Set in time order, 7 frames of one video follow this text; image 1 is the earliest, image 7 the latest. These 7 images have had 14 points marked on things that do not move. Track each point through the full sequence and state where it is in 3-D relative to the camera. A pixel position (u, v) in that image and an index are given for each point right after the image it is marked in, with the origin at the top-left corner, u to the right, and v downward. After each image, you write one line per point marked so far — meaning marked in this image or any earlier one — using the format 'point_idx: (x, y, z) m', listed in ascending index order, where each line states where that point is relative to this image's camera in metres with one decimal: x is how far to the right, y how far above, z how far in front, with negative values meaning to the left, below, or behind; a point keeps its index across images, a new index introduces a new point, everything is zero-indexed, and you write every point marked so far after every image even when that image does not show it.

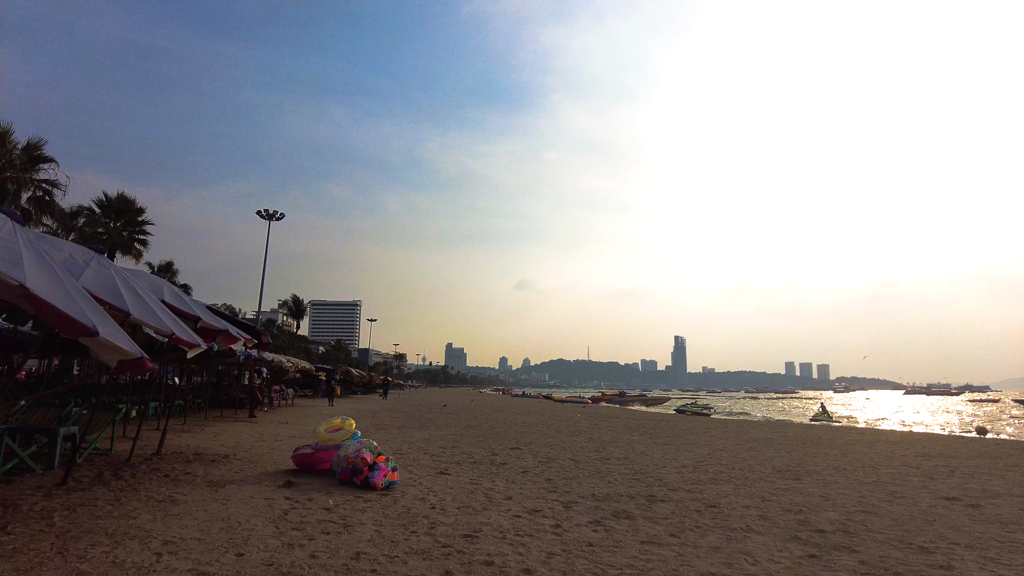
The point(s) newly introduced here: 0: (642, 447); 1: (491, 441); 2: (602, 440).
0: (+4.2, -5.1, +17.5) m
1: (-0.7, -5.2, +18.8) m
2: (+3.1, -5.3, +19.0) m
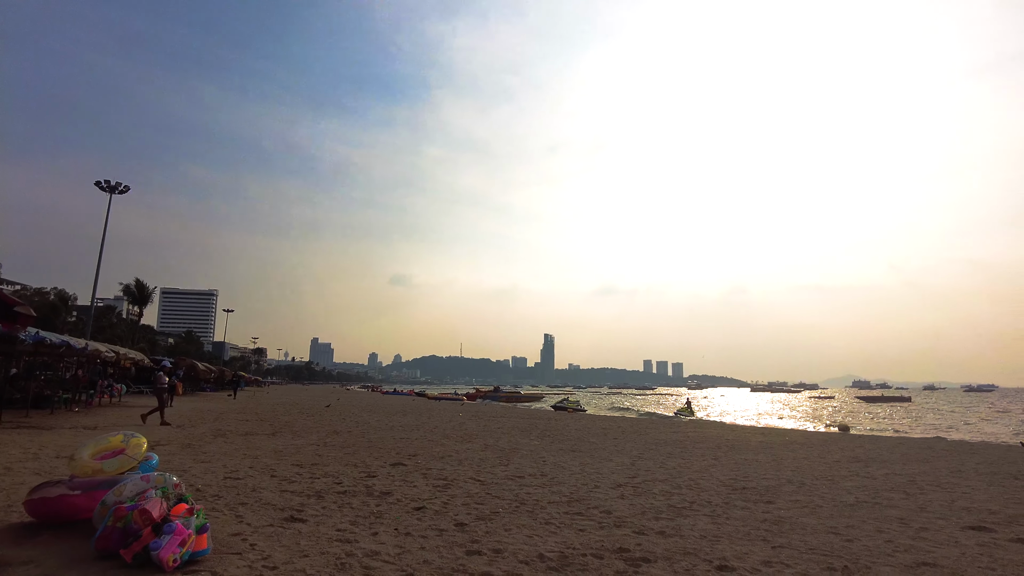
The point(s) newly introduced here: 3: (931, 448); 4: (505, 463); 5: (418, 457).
0: (+1.1, -4.5, +14.9) m
1: (-4.0, -4.4, +15.1) m
2: (-0.4, -4.7, +16.1) m
3: (+13.1, -5.3, +17.3) m
4: (-0.2, -4.3, +13.5) m
5: (-2.5, -4.3, +14.3) m
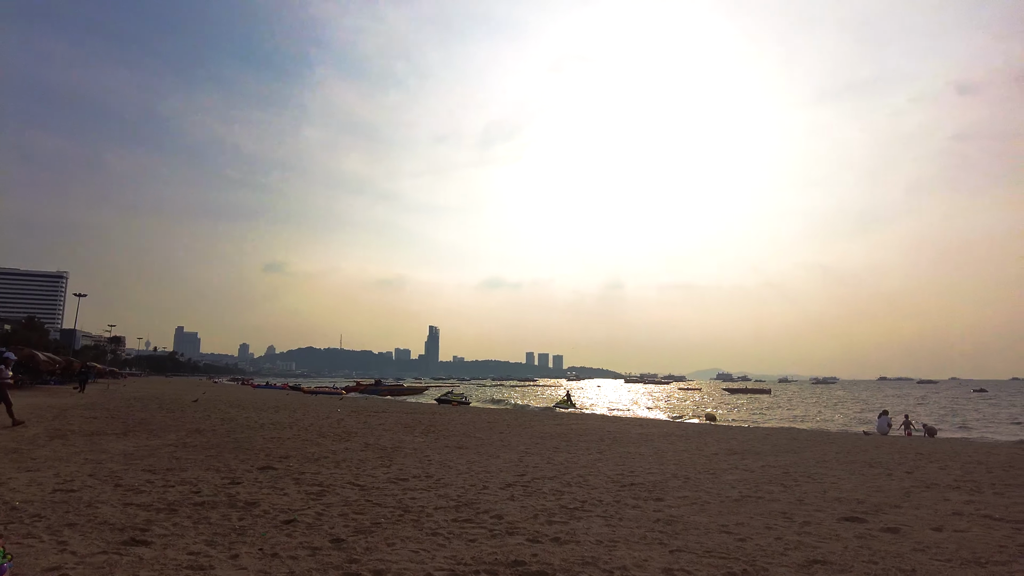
0: (-1.9, -4.3, +14.2) m
1: (-6.9, -4.0, +13.3) m
2: (-3.6, -4.4, +15.2) m
3: (+9.3, -5.3, +19.0) m
4: (-2.9, -4.0, +12.6) m
5: (-5.3, -4.0, +12.9) m
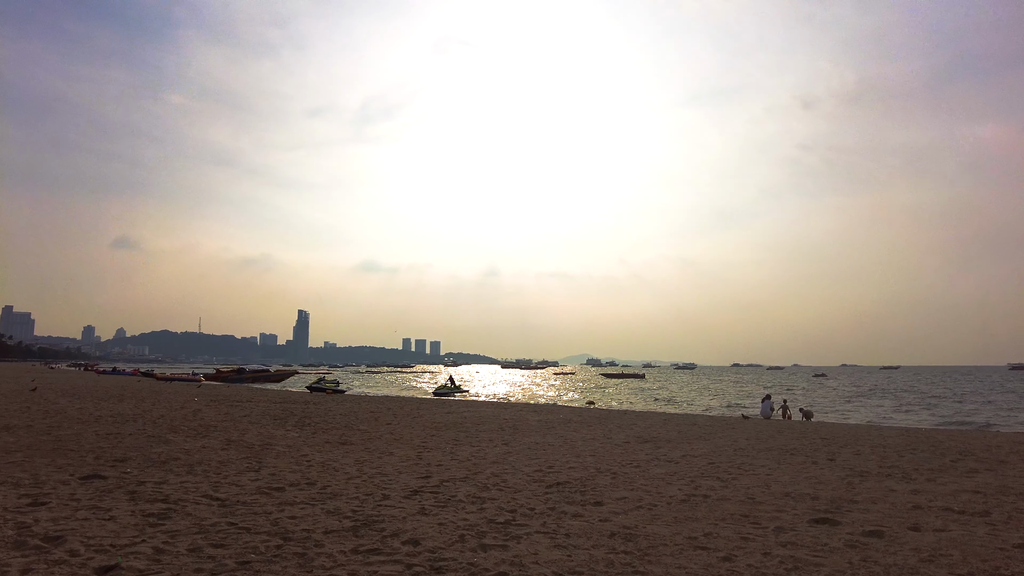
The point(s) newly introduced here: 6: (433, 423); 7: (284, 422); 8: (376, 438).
0: (-4.1, -3.6, +12.0) m
1: (-8.8, -3.2, +10.0) m
2: (-6.0, -3.6, +12.5) m
3: (+5.8, -4.8, +19.0) m
4: (-4.7, -3.3, +10.2) m
5: (-7.1, -3.2, +10.0) m
6: (-2.6, -4.5, +18.3) m
7: (-7.2, -4.3, +17.4) m
8: (-3.6, -4.0, +14.5) m
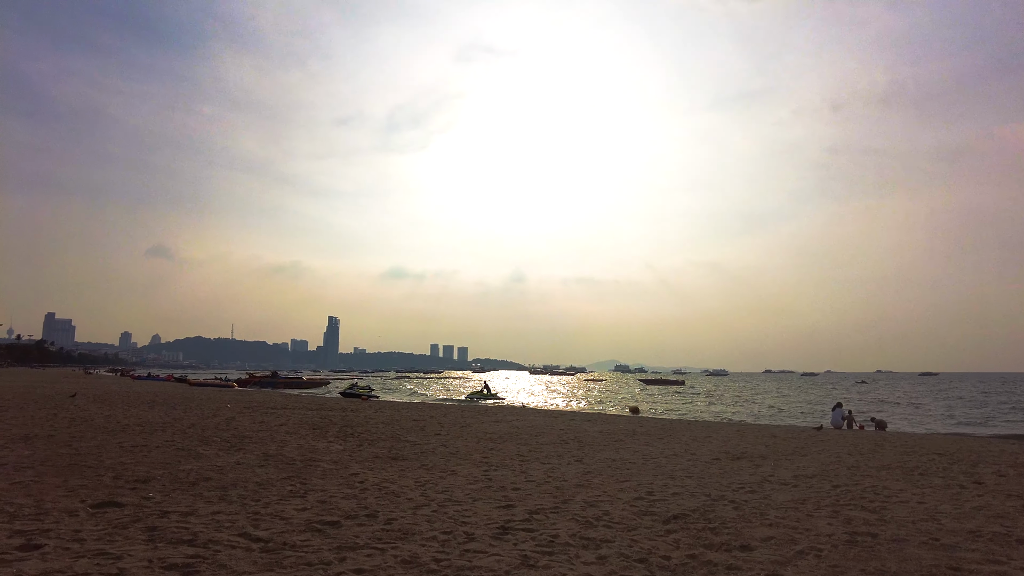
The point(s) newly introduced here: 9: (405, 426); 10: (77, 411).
0: (-2.6, -3.4, +10.3) m
1: (-7.4, -3.0, +8.5) m
2: (-4.4, -3.5, +10.9) m
3: (+7.7, -4.7, +16.8) m
4: (-3.2, -3.1, +8.5) m
5: (-5.7, -3.1, +8.4) m
6: (-0.8, -4.4, +16.5) m
7: (-5.4, -4.2, +15.8) m
8: (-1.9, -3.8, +12.8) m
9: (-3.6, -4.7, +18.5) m
10: (-15.8, -4.5, +20.0) m
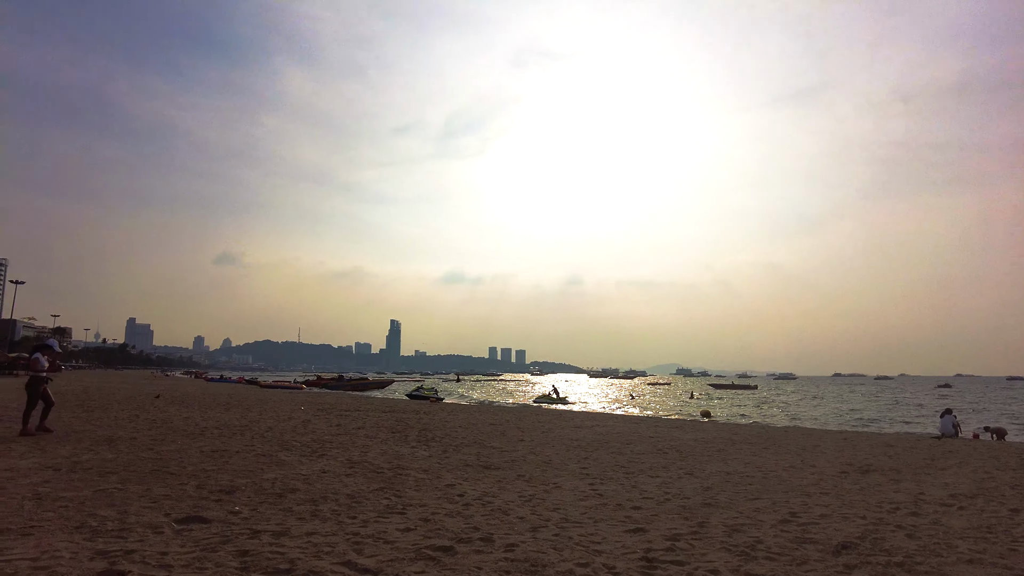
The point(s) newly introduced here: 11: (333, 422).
0: (-0.7, -3.3, +9.3) m
1: (-5.7, -3.0, +8.1) m
2: (-2.5, -3.4, +10.1) m
3: (+10.1, -4.4, +14.8) m
4: (-1.6, -3.0, +7.7) m
5: (-4.0, -3.0, +7.8) m
6: (+1.7, -4.3, +15.4) m
7: (-3.0, -4.1, +15.1) m
8: (+0.2, -3.7, +11.8) m
9: (-0.9, -4.6, +17.7) m
10: (-12.9, -4.6, +20.3) m
11: (-6.4, -4.8, +19.7) m
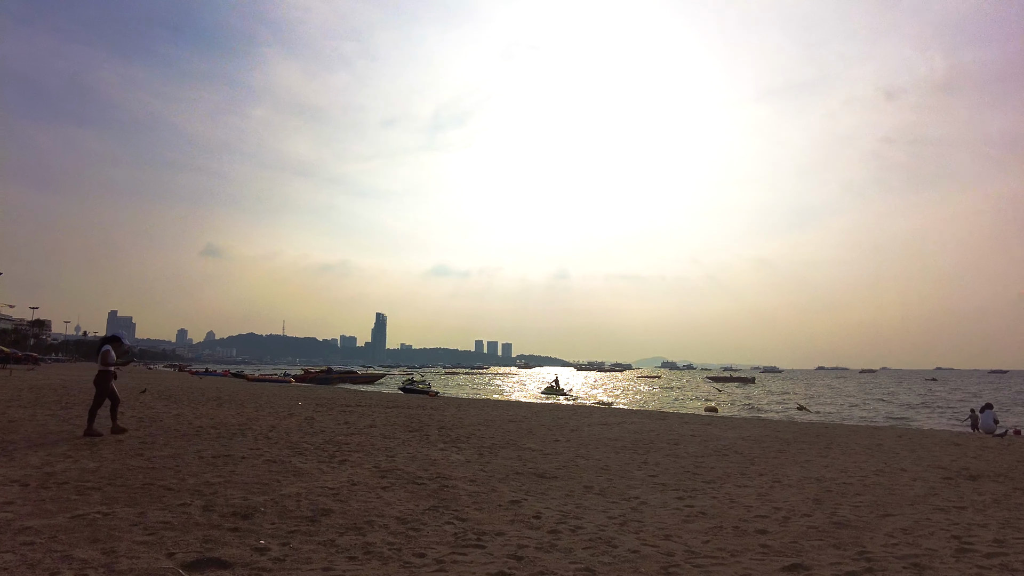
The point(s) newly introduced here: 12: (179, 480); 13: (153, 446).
0: (+0.4, -2.9, +7.7) m
1: (-4.5, -2.6, +6.3) m
2: (-1.4, -3.0, +8.4) m
3: (+11.1, -4.0, +13.5) m
4: (-0.4, -2.7, +6.0) m
5: (-2.9, -2.6, +6.0) m
6: (+2.6, -3.9, +13.8) m
7: (-2.0, -3.7, +13.4) m
8: (+1.2, -3.3, +10.1) m
9: (-0.1, -4.1, +16.0) m
10: (-12.1, -4.1, +18.3) m
11: (-5.6, -4.3, +17.9) m
12: (-4.8, -2.8, +8.0) m
13: (-7.0, -3.1, +10.8) m
